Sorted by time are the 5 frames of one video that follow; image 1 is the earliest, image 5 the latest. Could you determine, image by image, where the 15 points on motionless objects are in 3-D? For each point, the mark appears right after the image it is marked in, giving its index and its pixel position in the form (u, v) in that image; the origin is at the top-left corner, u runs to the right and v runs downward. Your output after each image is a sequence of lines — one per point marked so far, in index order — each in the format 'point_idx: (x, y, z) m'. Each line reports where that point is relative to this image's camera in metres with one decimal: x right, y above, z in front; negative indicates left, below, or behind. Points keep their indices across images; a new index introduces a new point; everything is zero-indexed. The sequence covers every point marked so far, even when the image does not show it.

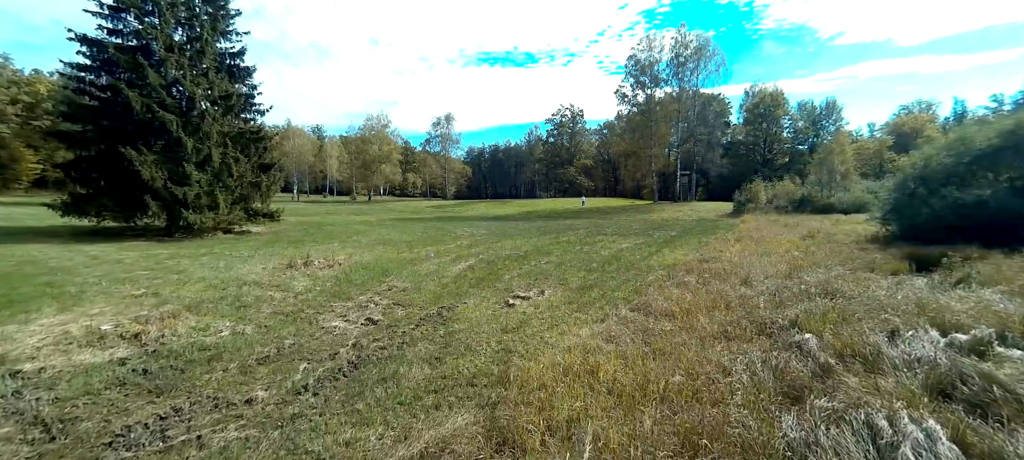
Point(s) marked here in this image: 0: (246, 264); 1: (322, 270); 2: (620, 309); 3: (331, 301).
0: (-5.9, -0.8, +10.1) m
1: (-3.9, -0.8, +9.3) m
2: (+1.6, -1.2, +6.8) m
3: (-2.9, -1.1, +7.2) m
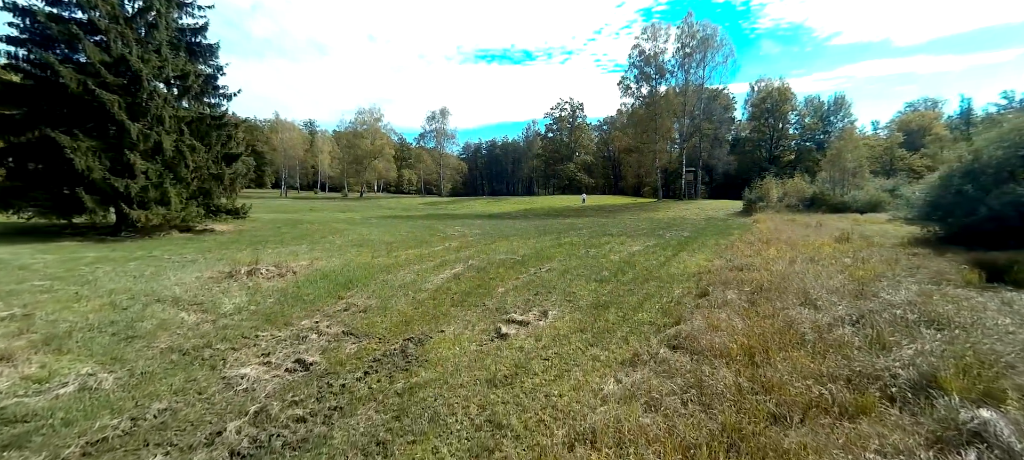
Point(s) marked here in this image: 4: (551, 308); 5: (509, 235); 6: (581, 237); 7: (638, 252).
0: (-6.0, -0.8, +8.2) m
1: (-4.0, -0.8, +7.4) m
2: (+1.5, -1.2, +4.9) m
3: (-3.0, -1.2, +5.3) m
4: (+0.6, -1.1, +6.4) m
5: (-0.1, -0.2, +15.2) m
6: (+2.4, -0.2, +15.4) m
7: (+3.4, -0.6, +12.3) m
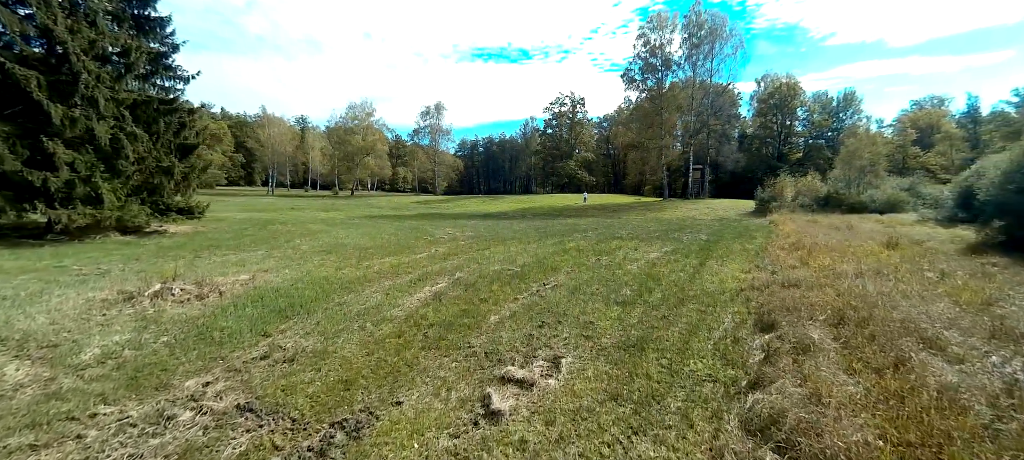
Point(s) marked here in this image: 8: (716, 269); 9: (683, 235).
0: (-6.1, -0.9, +6.3) m
1: (-4.1, -0.9, +5.4) m
2: (+1.5, -1.3, +3.0) m
3: (-3.0, -1.3, +3.4) m
4: (+0.5, -1.2, +4.5) m
5: (-0.2, -0.2, +13.3) m
6: (+2.3, -0.3, +13.5) m
7: (+3.3, -0.7, +10.3) m
8: (+4.2, -0.8, +9.4) m
9: (+5.9, -0.2, +15.7) m
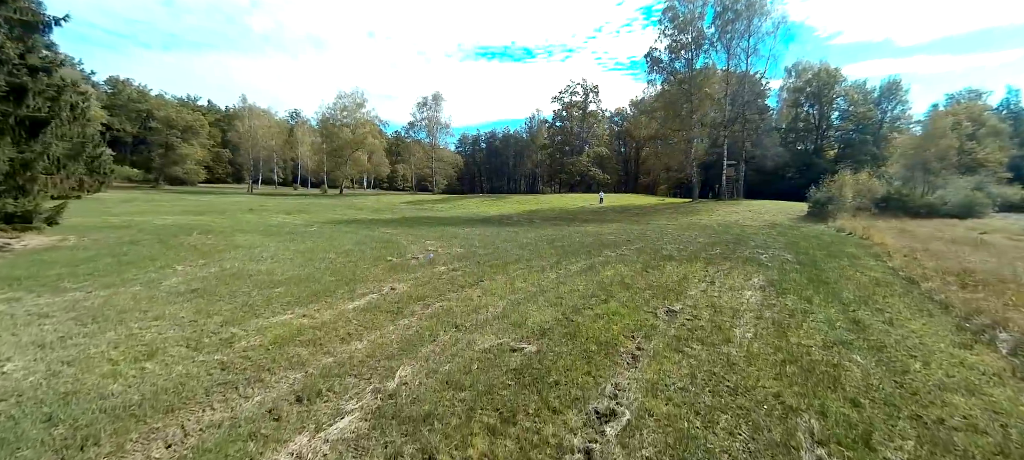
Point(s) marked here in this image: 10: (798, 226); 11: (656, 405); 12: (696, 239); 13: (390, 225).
0: (-6.1, -1.2, +1.9) m
1: (-4.0, -1.3, +1.1) m
2: (+1.5, -1.7, -1.4) m
3: (-3.0, -1.6, -1.0) m
4: (+0.5, -1.6, +0.1) m
5: (-0.1, -0.6, +8.9) m
6: (+2.4, -0.7, +9.1) m
7: (+3.4, -1.1, +5.9) m
8: (+4.3, -1.2, +5.0) m
9: (+6.1, -0.5, +11.2) m
10: (+11.7, +0.1, +18.4) m
11: (+1.0, -1.2, +3.2) m
12: (+5.5, -0.3, +13.5) m
13: (-4.1, +0.1, +14.9) m
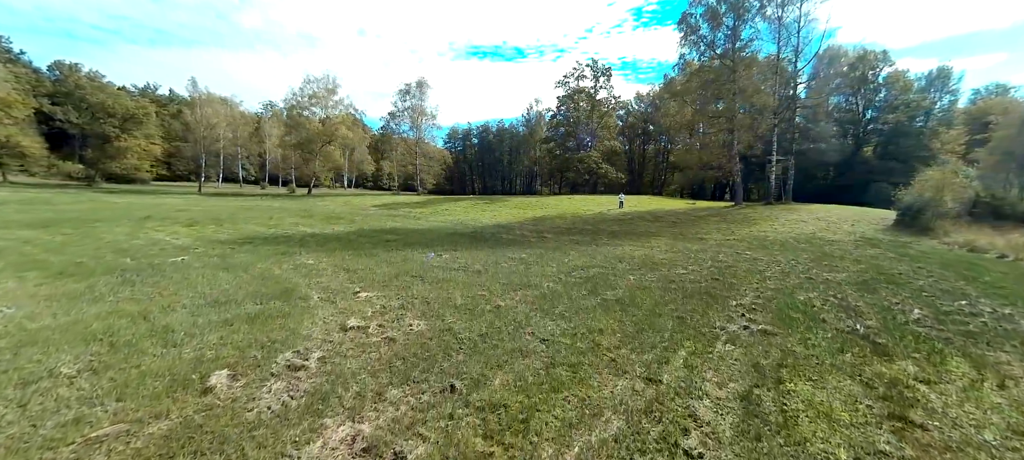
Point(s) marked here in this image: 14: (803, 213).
0: (-5.7, -1.7, -3.5) m
1: (-3.7, -1.8, -4.3) m
2: (+1.9, -2.3, -6.7) m
3: (-2.6, -2.1, -6.4) m
4: (+0.9, -2.1, -5.2) m
5: (+0.1, -1.1, +3.5) m
6: (+2.6, -1.2, +3.8) m
7: (+3.7, -1.6, +0.6) m
8: (+4.6, -1.7, -0.3) m
9: (+6.2, -1.1, +6.0) m
10: (+11.7, -0.4, +13.2) m
11: (+1.3, -1.7, -2.1) m
12: (+5.6, -0.8, +8.2) m
13: (-4.0, -0.4, +9.5) m
14: (+12.0, +0.7, +18.8) m
